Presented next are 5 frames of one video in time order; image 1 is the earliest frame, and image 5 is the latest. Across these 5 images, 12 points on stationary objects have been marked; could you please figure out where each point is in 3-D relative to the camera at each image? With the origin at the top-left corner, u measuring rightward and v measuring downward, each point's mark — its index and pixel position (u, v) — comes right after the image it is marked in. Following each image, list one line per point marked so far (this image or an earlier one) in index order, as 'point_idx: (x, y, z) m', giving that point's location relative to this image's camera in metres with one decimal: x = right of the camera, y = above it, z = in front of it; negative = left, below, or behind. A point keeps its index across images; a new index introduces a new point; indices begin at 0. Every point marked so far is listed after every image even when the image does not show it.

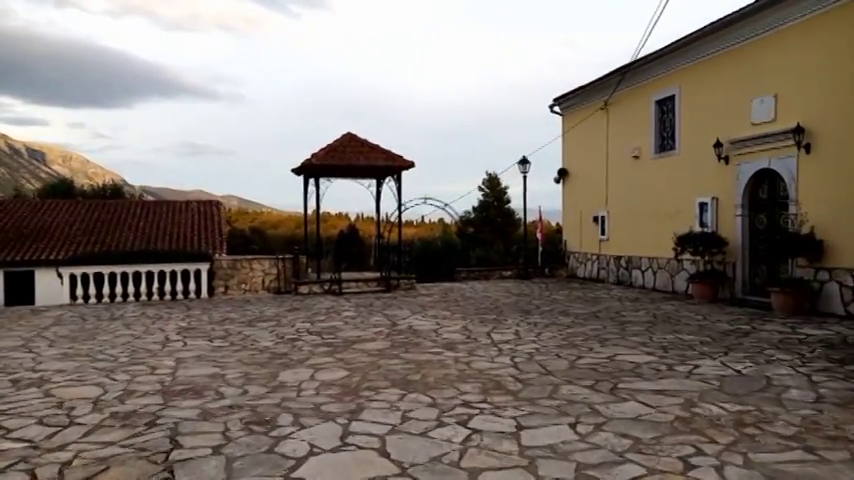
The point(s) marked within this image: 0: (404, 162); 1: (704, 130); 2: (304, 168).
0: (-0.4, +1.6, +13.7) m
1: (+4.8, +1.9, +11.4) m
2: (-2.5, +1.5, +13.4) m
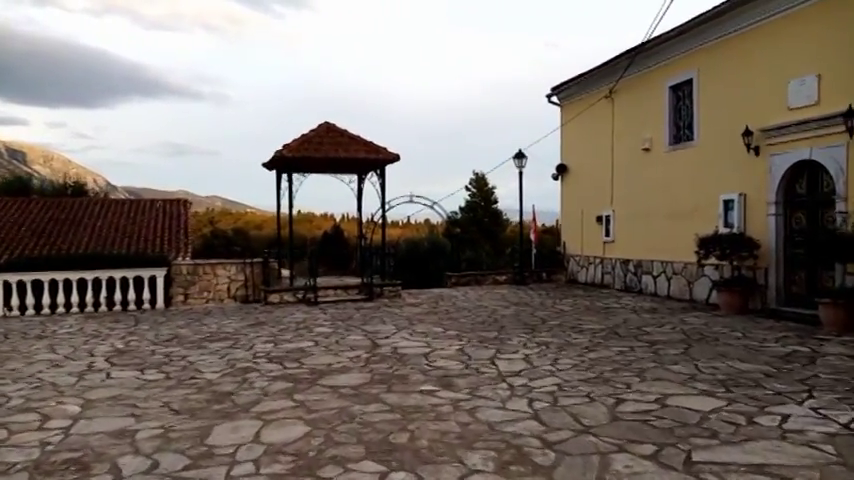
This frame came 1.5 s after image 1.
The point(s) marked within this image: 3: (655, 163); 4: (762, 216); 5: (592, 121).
0: (-0.7, +1.6, +12.2) m
1: (+4.6, +1.9, +10.0) m
2: (-2.7, +1.4, +11.9) m
3: (+4.1, +1.4, +11.9) m
4: (+4.7, +0.3, +9.3) m
5: (+3.6, +2.6, +14.2) m
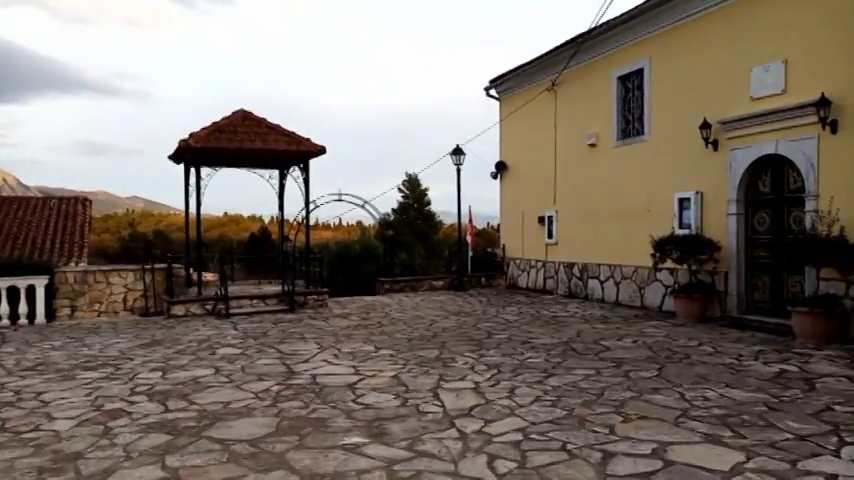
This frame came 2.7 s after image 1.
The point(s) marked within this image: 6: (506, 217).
0: (-1.9, +1.5, +10.9) m
1: (+3.6, +1.8, +9.3) m
2: (-3.9, +1.4, +10.3) m
3: (+3.0, +1.4, +11.1) m
4: (+3.8, +0.3, +8.6) m
5: (+2.2, +2.5, +13.3) m
6: (+1.7, +0.5, +14.6) m
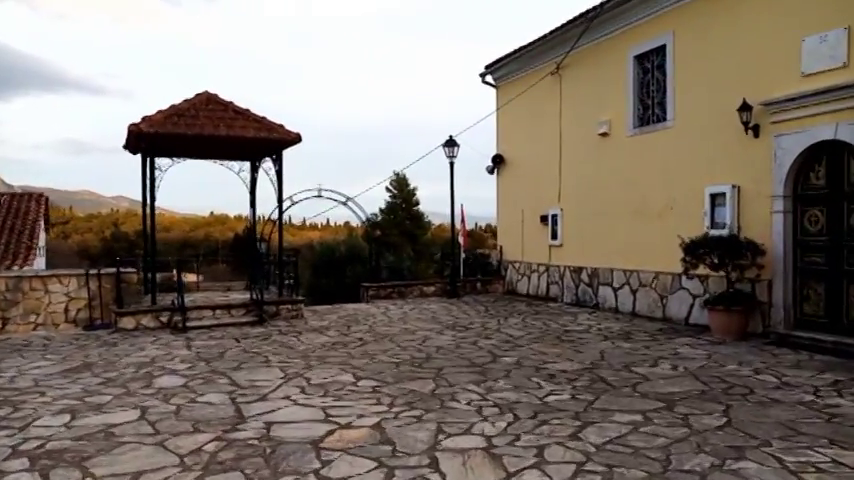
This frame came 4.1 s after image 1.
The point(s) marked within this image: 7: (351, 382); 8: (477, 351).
0: (-2.0, +1.5, +9.6) m
1: (+3.5, +1.8, +8.0) m
2: (-4.0, +1.4, +8.9) m
3: (+2.8, +1.3, +9.8) m
4: (+3.7, +0.3, +7.3) m
5: (+2.0, +2.5, +12.0) m
6: (+1.5, +0.5, +13.2) m
7: (-0.6, -1.1, +5.1) m
8: (+0.5, -1.1, +6.5) m
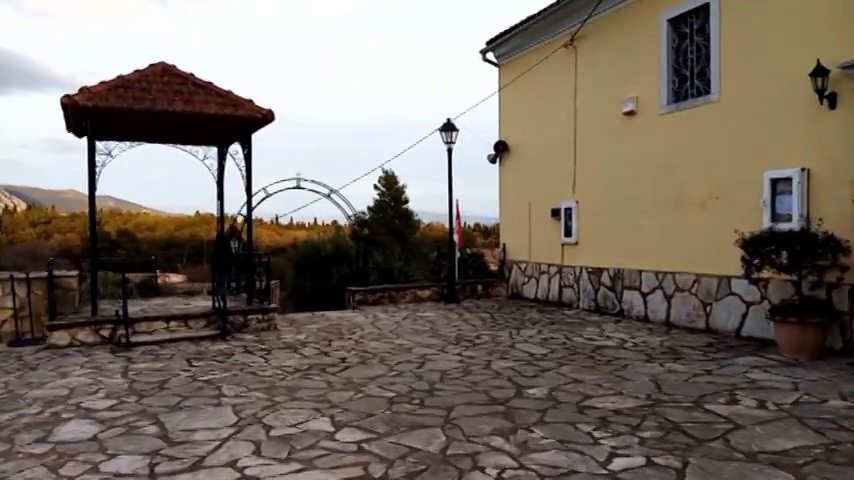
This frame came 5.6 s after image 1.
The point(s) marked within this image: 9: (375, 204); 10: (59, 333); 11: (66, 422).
0: (-2.1, +1.6, +8.0) m
1: (+3.5, +1.8, +6.6) m
2: (-4.0, +1.4, +7.4) m
3: (+2.8, +1.4, +8.4) m
4: (+3.7, +0.3, +5.9) m
5: (+1.9, +2.5, +10.6) m
6: (+1.4, +0.5, +11.8) m
7: (-0.6, -1.1, +3.7) m
8: (+0.5, -1.0, +5.0) m
9: (-1.5, +1.2, +19.4) m
10: (-3.8, -0.9, +6.9) m
11: (-2.2, -1.1, +4.1) m
